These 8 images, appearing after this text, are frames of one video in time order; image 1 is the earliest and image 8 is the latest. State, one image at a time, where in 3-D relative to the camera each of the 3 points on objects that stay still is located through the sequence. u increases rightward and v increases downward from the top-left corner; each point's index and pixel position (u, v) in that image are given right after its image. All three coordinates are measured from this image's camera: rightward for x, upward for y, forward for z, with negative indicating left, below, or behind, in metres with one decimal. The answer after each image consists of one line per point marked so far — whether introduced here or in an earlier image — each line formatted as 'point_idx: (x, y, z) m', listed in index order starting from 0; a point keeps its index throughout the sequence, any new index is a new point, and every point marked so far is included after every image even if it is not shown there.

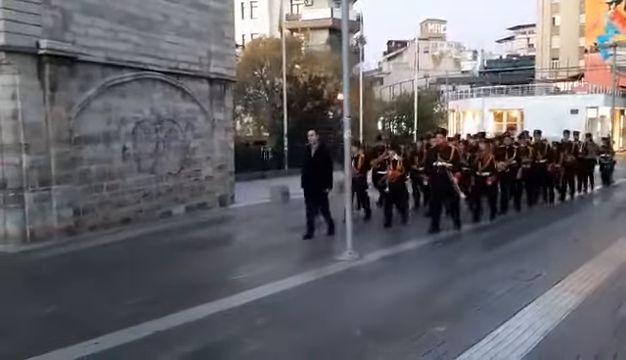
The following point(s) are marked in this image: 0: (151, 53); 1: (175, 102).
0: (-3.2, +2.5, +14.8) m
1: (-2.9, +1.6, +15.7) m
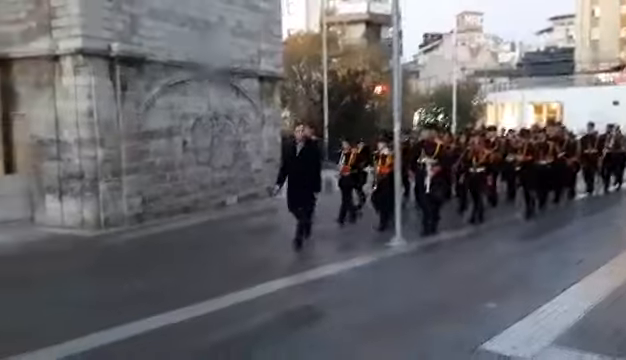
0: (-2.2, +2.7, +15.8) m
1: (-1.9, +1.8, +16.7) m
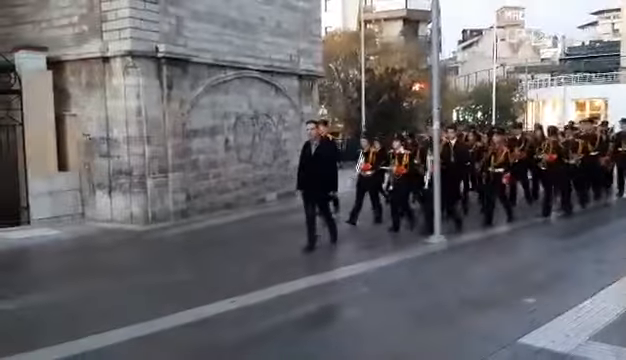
0: (-1.4, +2.8, +16.2) m
1: (-1.0, +1.9, +17.1) m
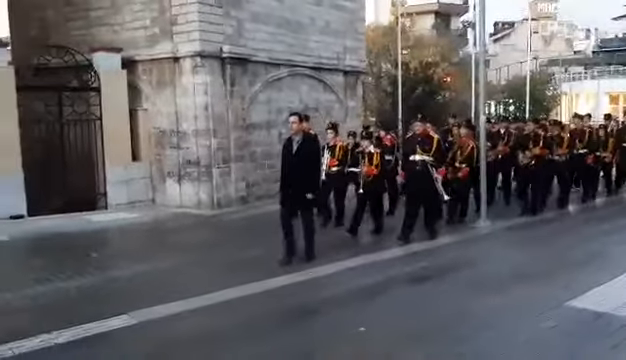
0: (-0.3, +3.0, +17.4) m
1: (+0.2, +2.1, +18.3) m
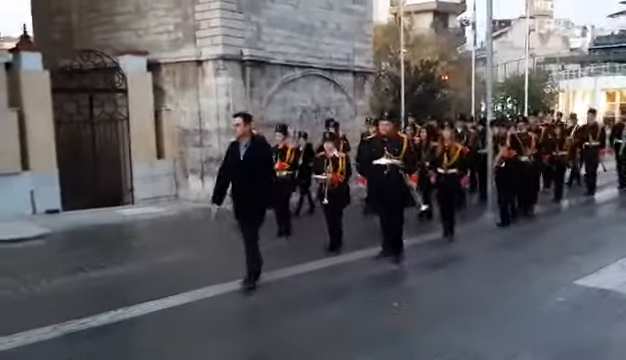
0: (0.0, +3.1, +18.2) m
1: (+0.5, +2.2, +19.1) m
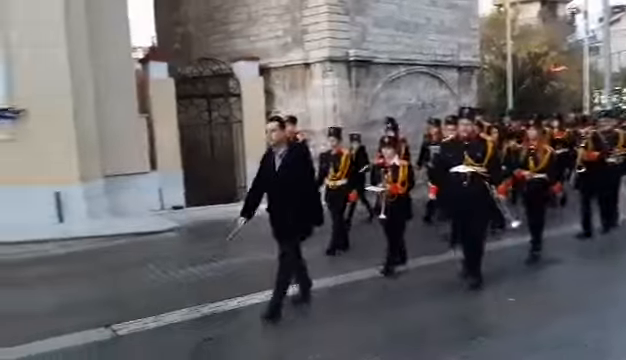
0: (+2.6, +3.2, +18.7) m
1: (+3.1, +2.3, +19.5) m
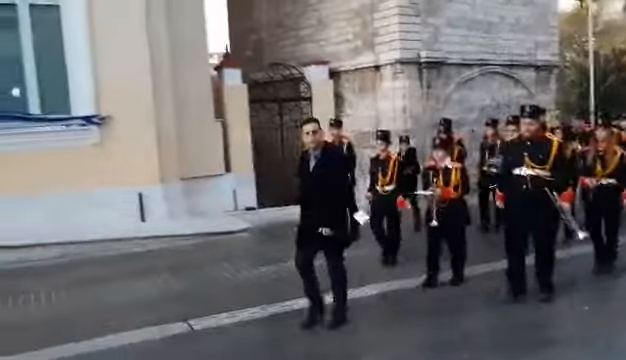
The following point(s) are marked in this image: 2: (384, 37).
0: (+4.3, +3.2, +18.6) m
1: (+5.0, +2.3, +19.4) m
2: (+1.5, +3.1, +16.4) m
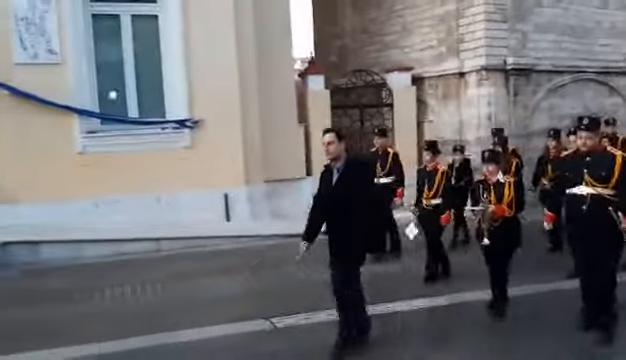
0: (+6.4, +2.9, +18.2) m
1: (+7.1, +2.0, +18.9) m
2: (+3.3, +2.9, +16.3) m
